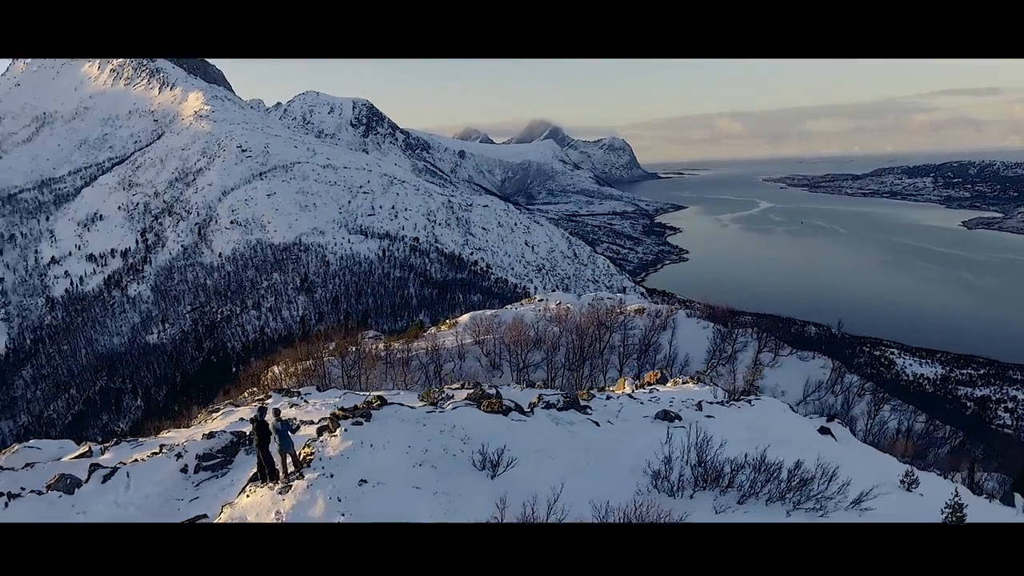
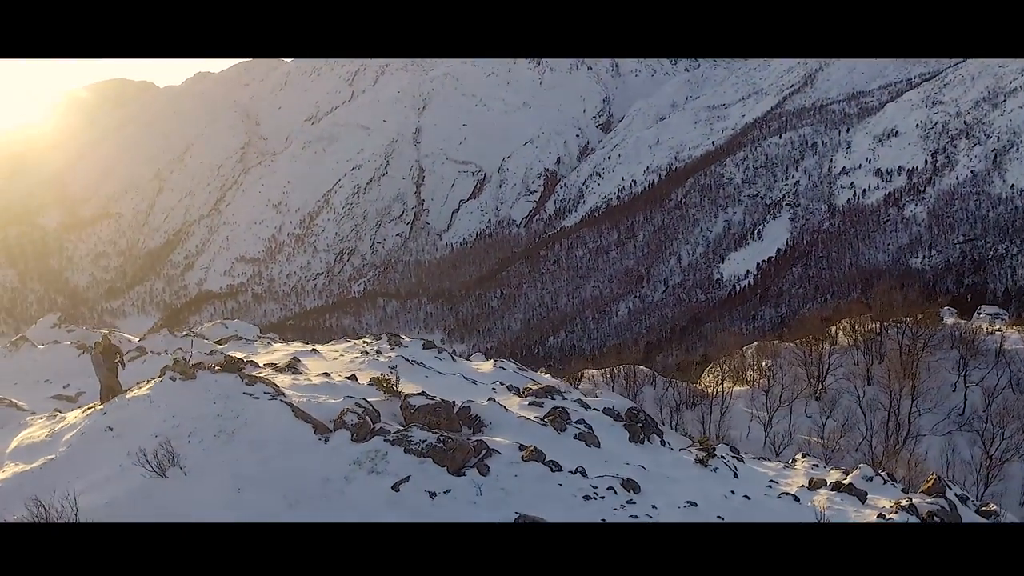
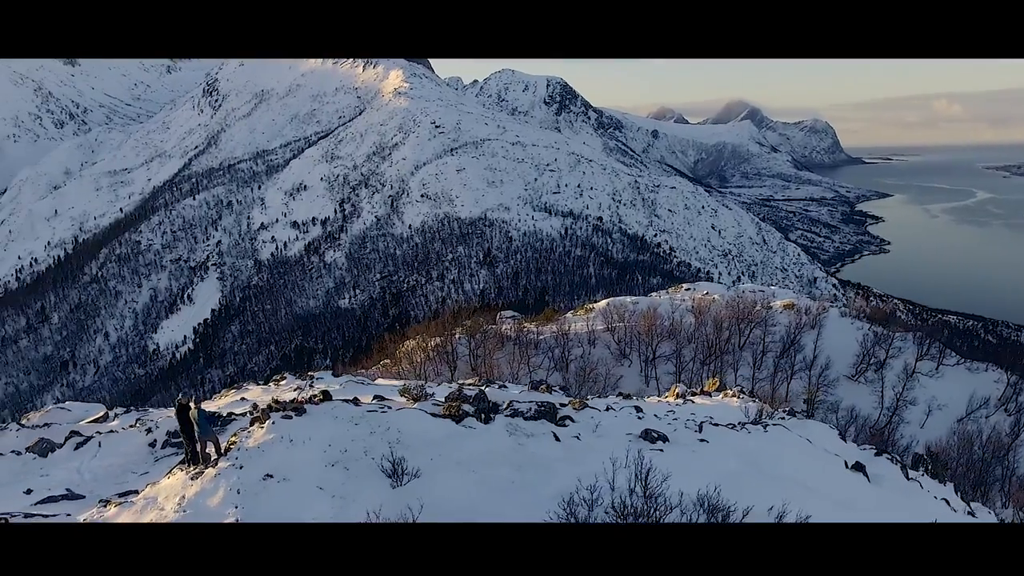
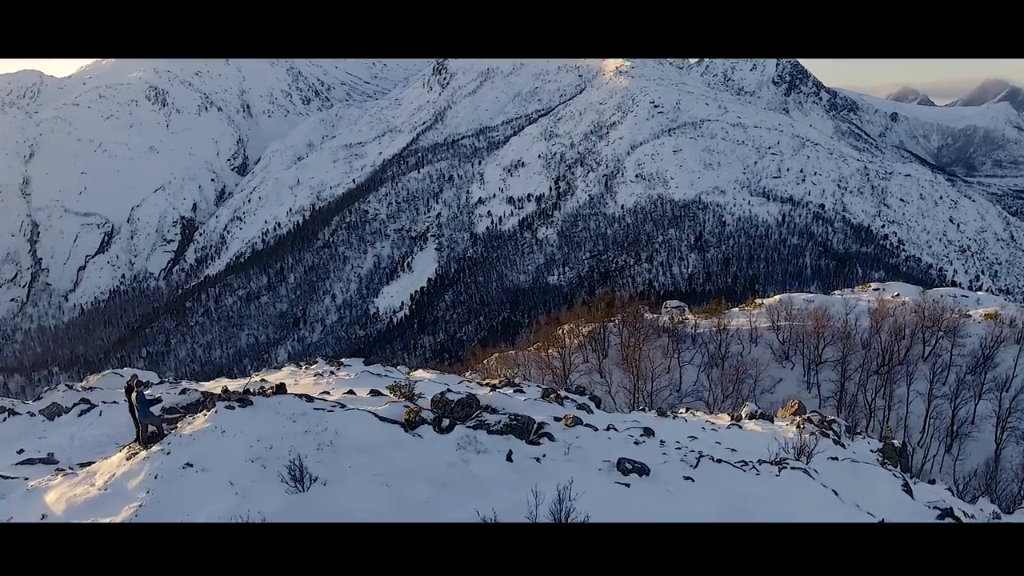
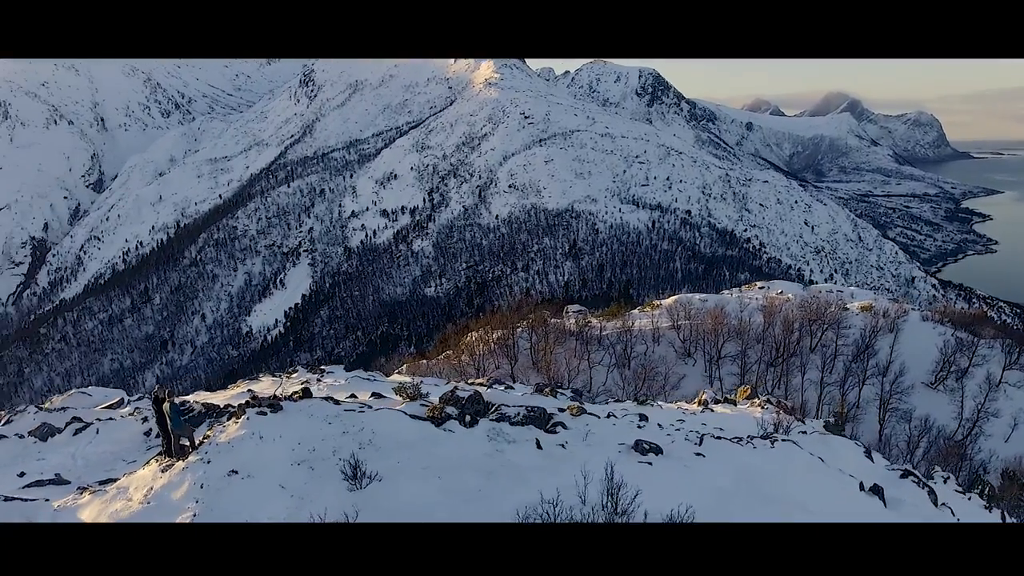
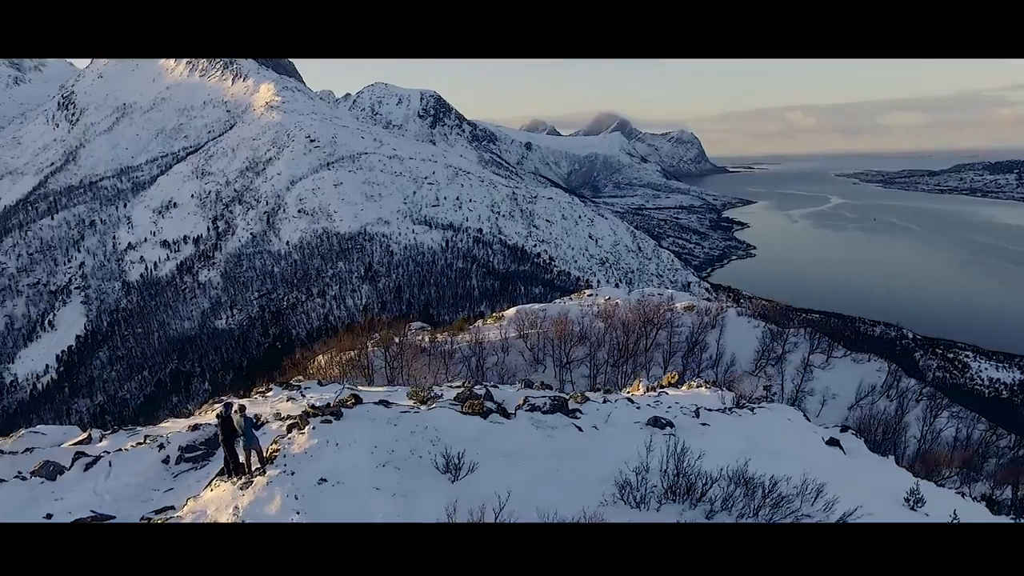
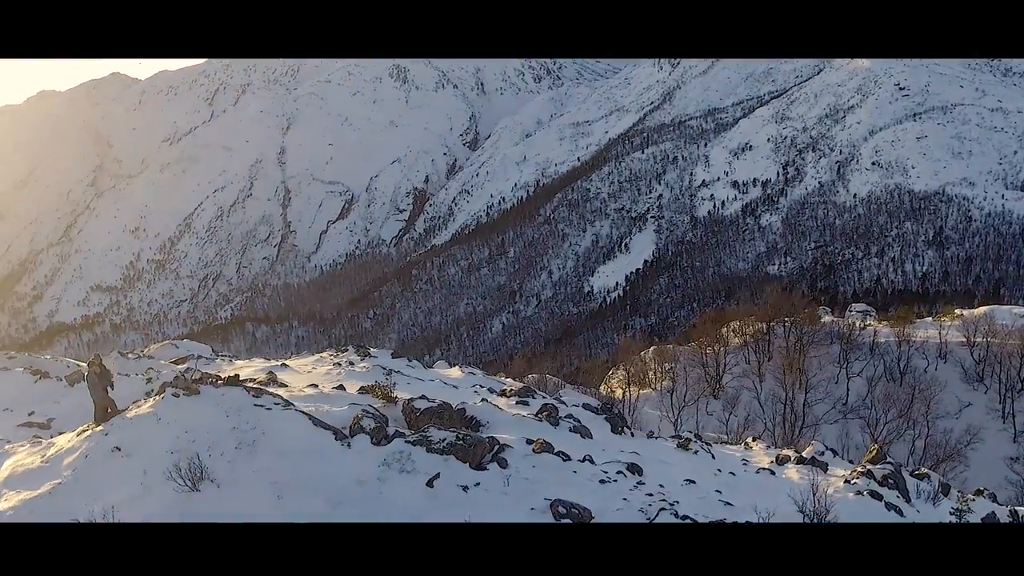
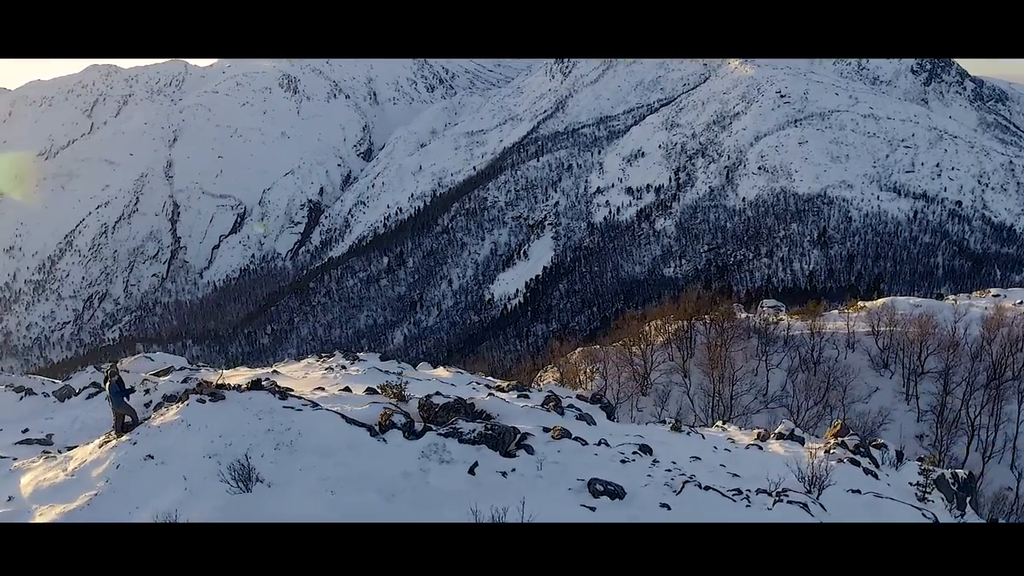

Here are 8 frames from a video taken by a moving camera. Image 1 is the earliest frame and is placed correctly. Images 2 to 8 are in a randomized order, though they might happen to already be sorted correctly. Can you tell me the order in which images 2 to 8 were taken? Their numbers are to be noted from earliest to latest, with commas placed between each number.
6, 3, 5, 4, 8, 7, 2
